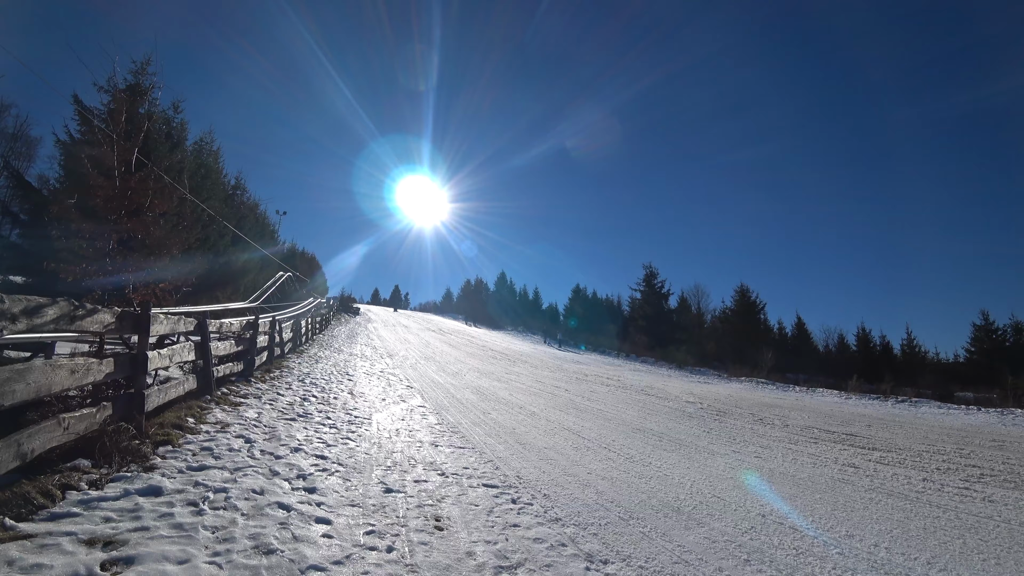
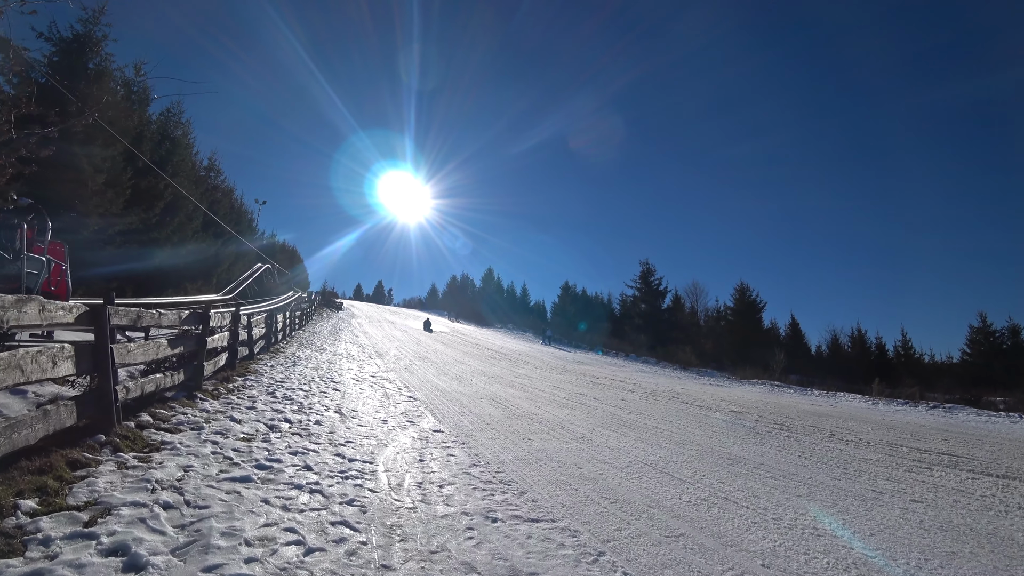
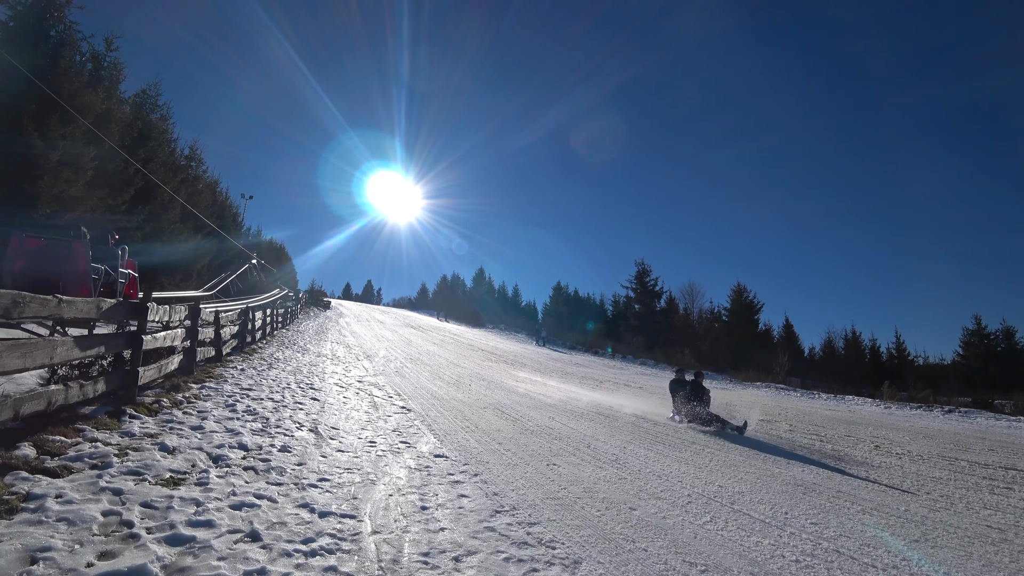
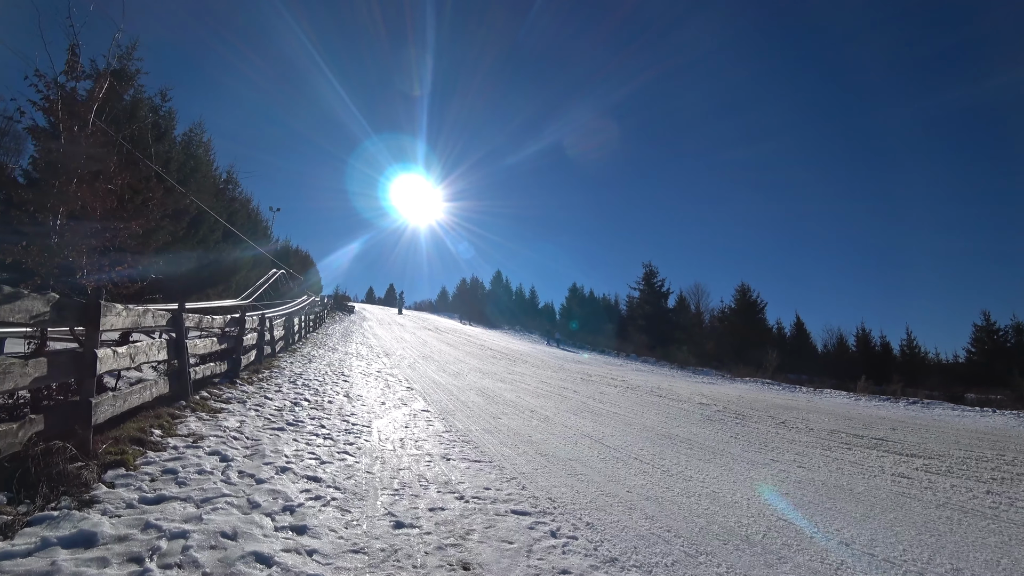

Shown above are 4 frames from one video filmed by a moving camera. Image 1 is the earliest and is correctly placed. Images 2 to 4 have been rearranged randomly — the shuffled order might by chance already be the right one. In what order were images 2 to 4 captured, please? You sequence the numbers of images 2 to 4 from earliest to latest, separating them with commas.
4, 2, 3
